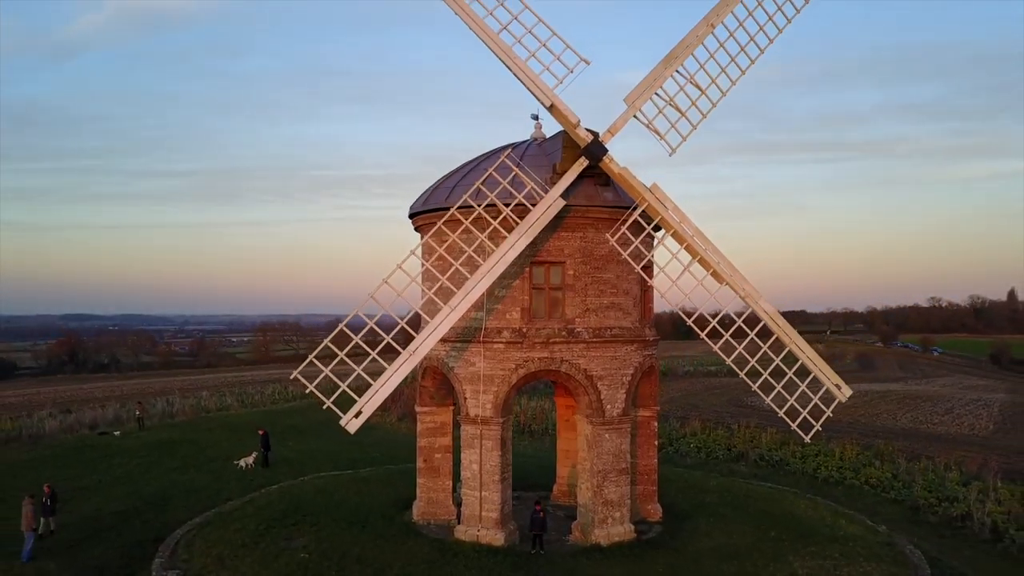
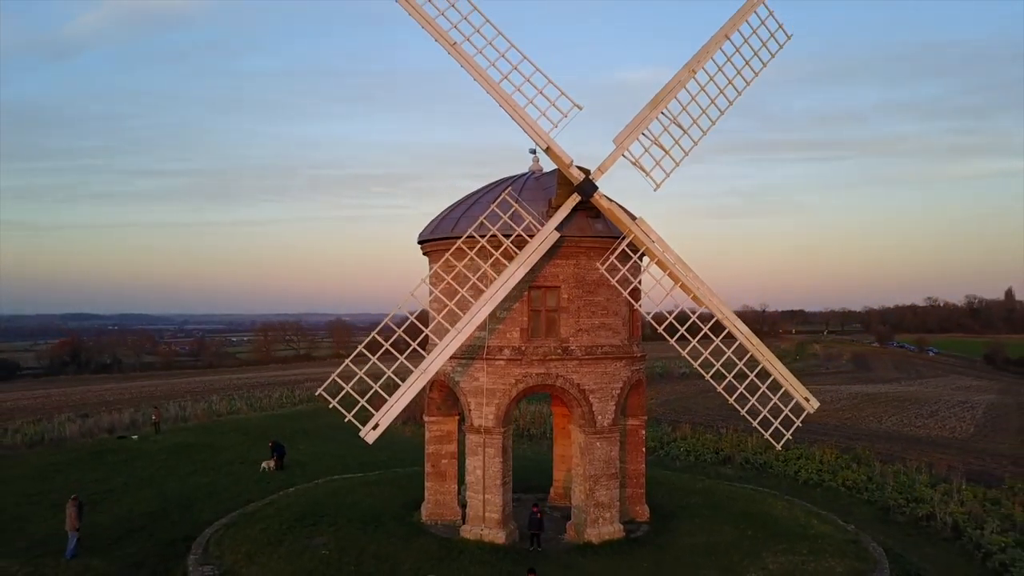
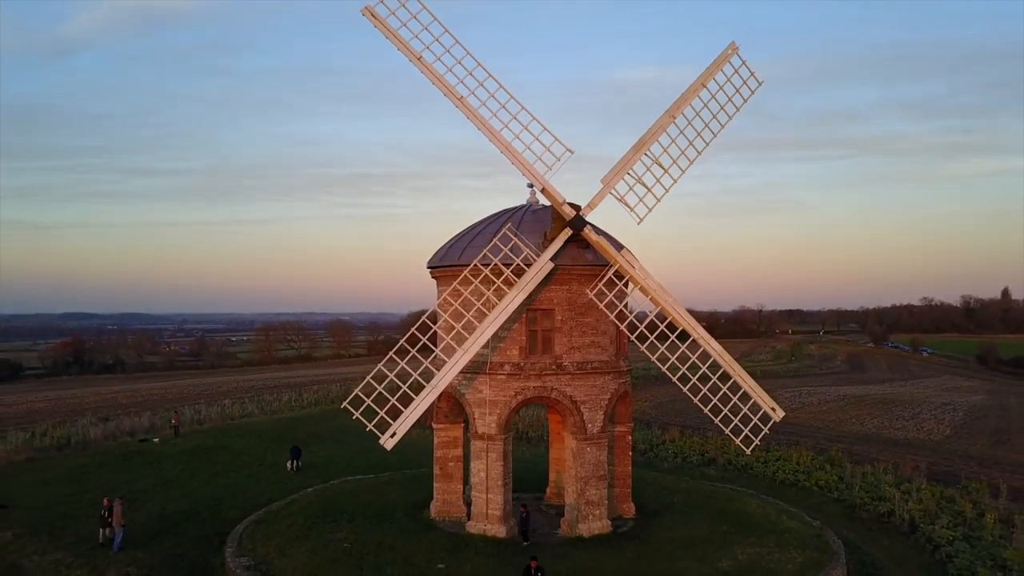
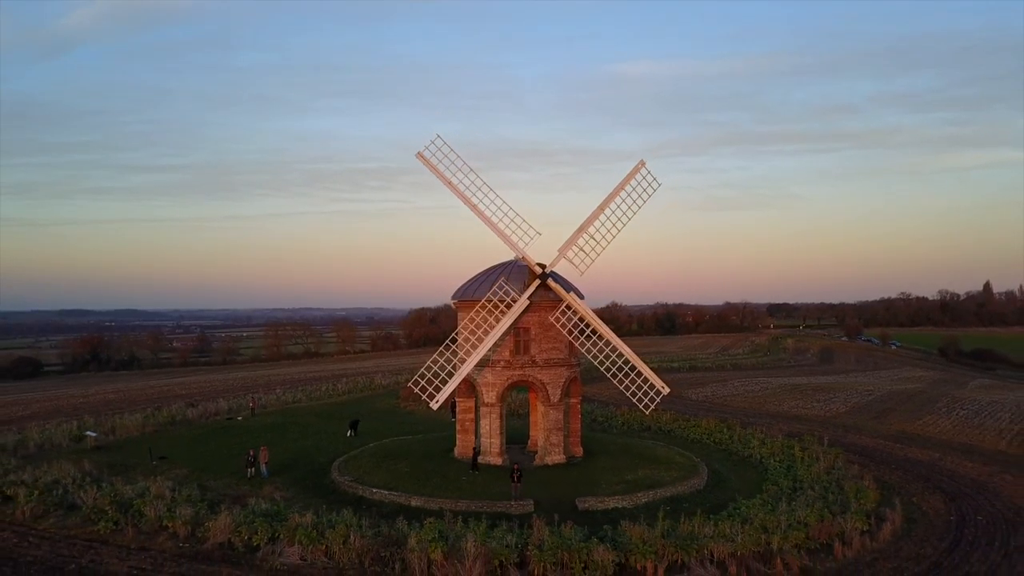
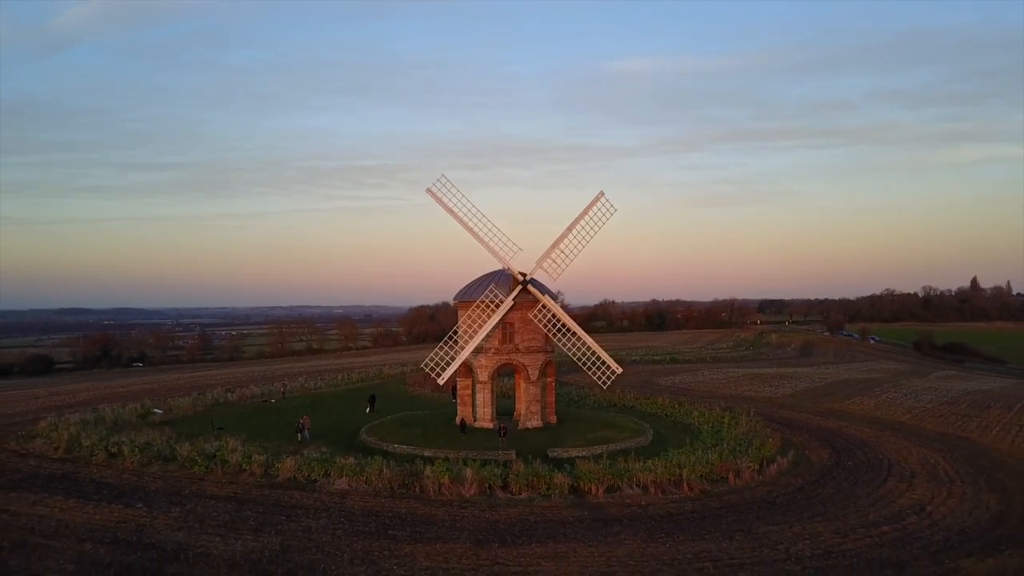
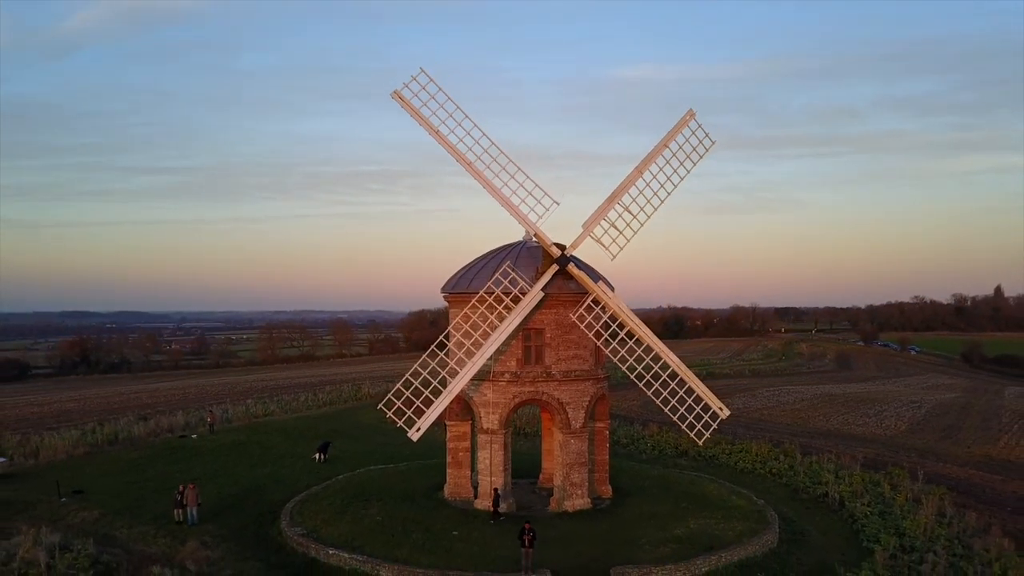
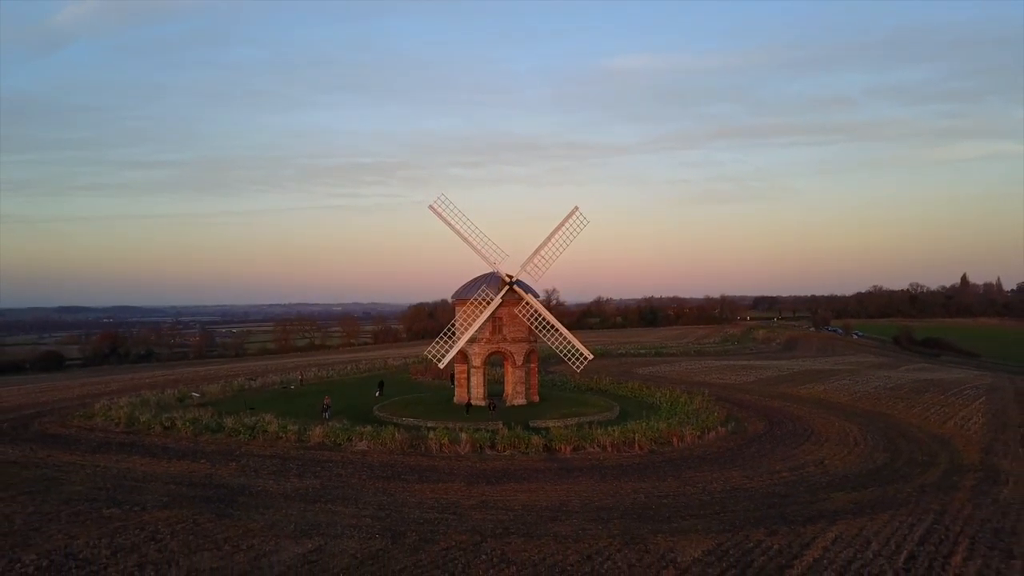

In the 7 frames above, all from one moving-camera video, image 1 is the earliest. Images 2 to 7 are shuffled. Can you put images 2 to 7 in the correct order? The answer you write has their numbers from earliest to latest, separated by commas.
2, 3, 6, 4, 5, 7
